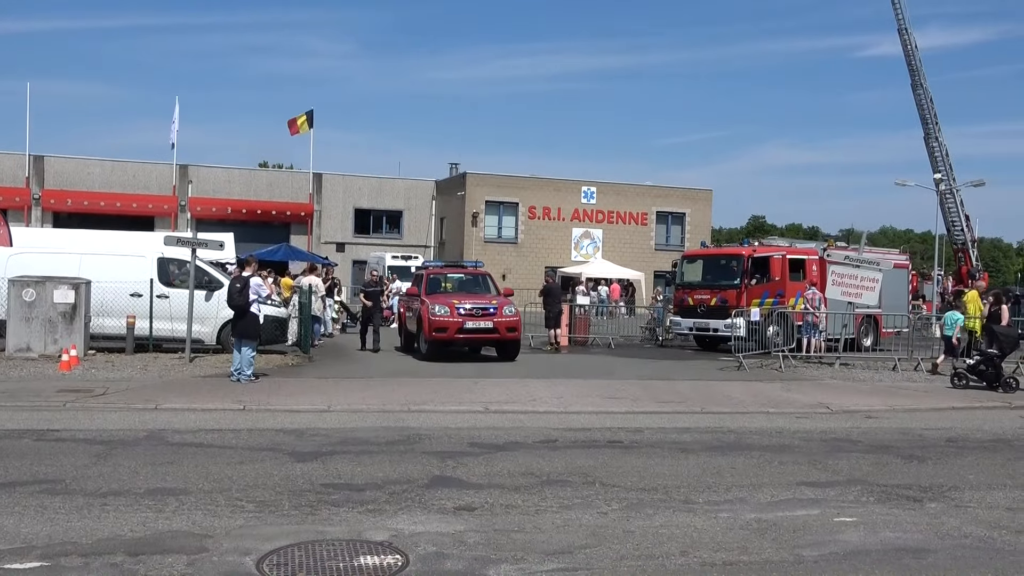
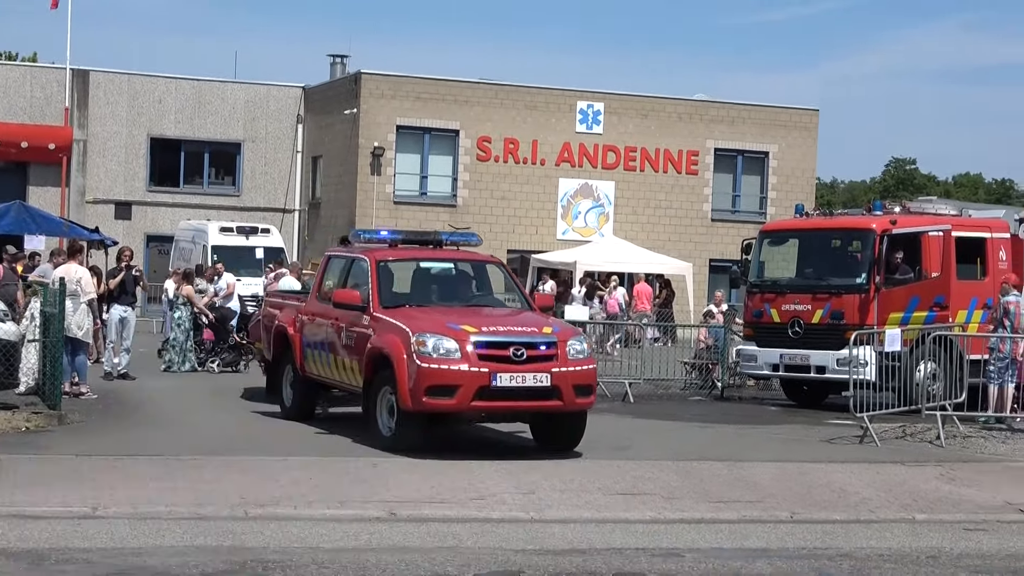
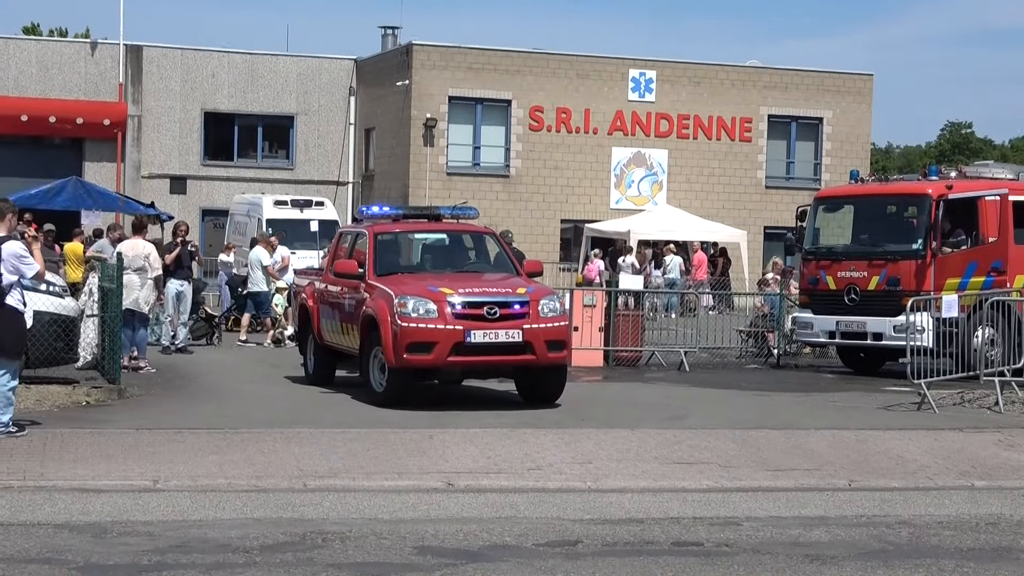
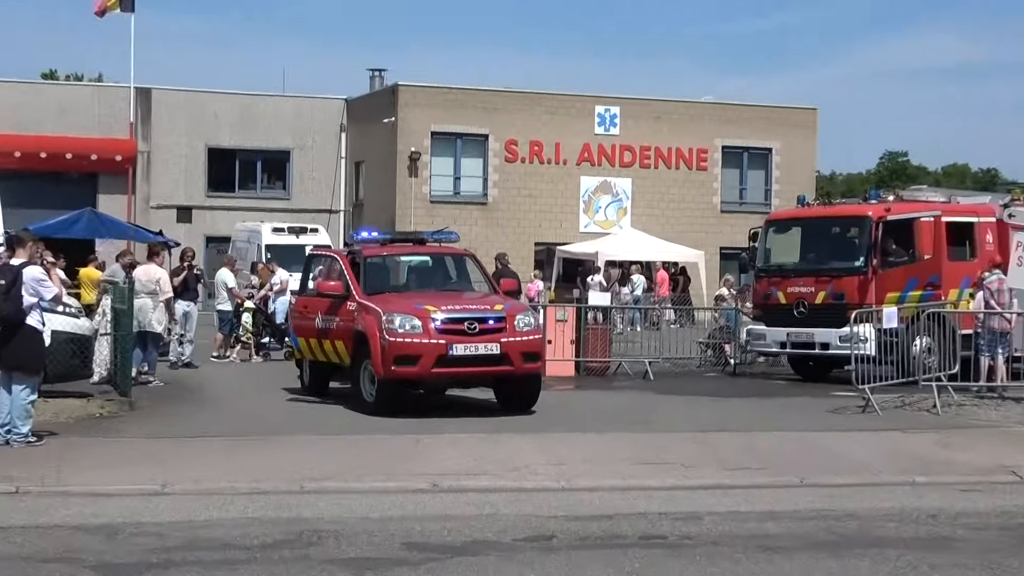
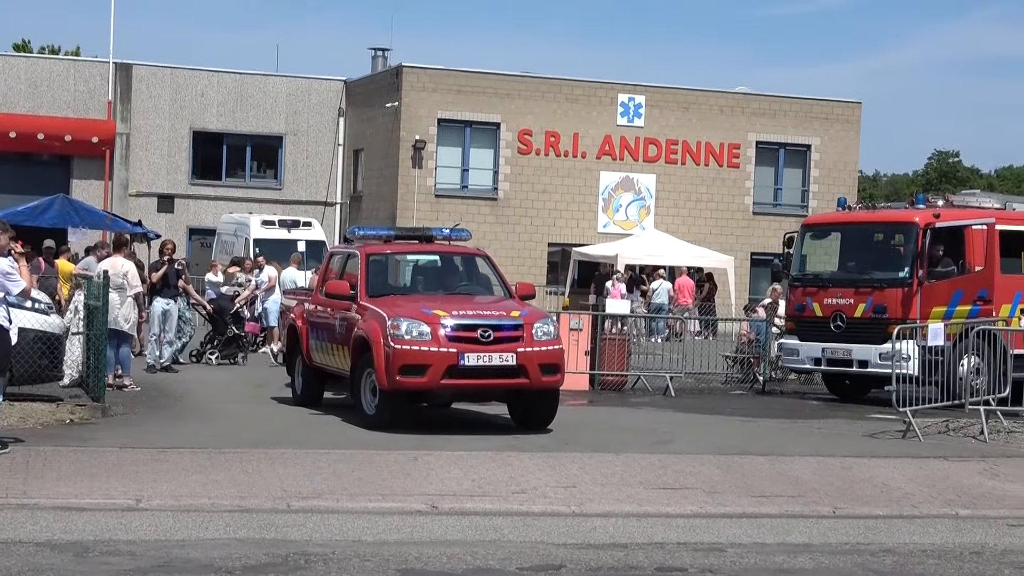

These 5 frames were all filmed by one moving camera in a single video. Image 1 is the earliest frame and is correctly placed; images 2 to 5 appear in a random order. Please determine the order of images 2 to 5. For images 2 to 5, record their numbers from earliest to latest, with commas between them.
4, 3, 5, 2
